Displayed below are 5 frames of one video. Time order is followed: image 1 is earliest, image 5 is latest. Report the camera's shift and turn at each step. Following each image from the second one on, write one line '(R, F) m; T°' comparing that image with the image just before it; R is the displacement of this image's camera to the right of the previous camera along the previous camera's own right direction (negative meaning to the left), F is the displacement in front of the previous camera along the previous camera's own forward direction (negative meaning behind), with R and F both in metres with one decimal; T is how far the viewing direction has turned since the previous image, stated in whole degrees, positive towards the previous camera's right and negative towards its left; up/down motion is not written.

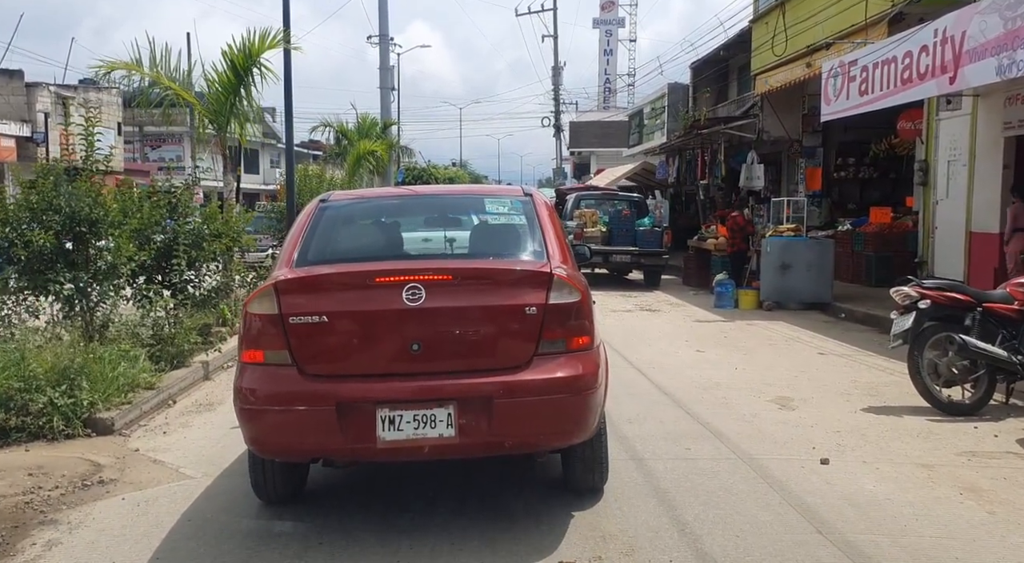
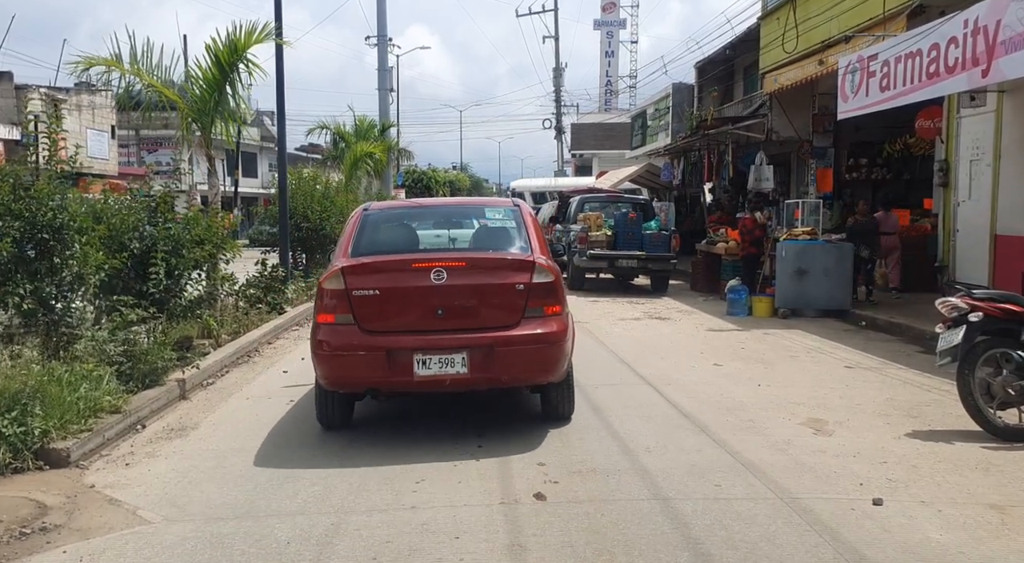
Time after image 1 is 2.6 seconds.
(0.0, +0.6) m; 0°
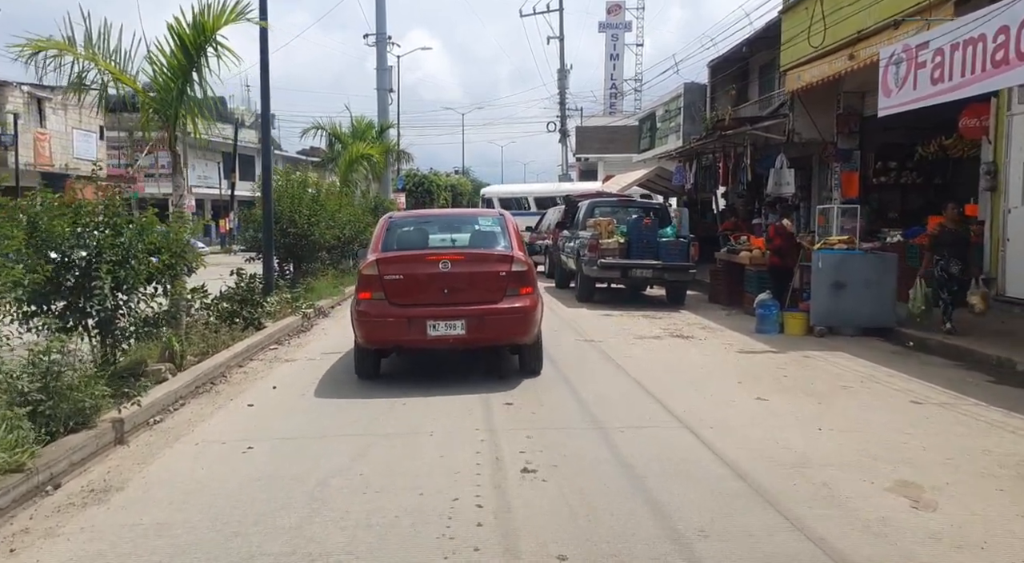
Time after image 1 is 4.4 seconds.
(0.0, +1.2) m; 0°
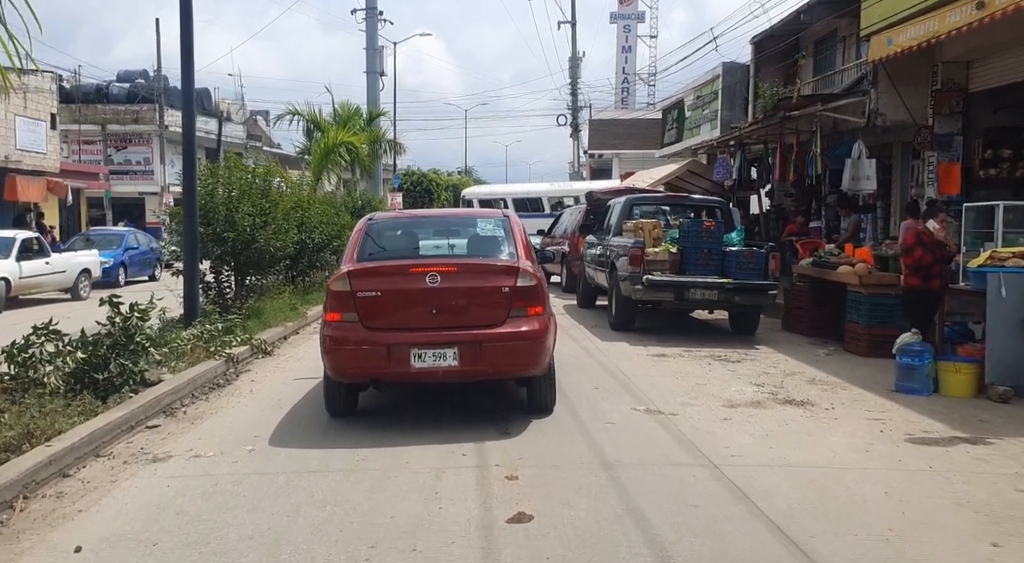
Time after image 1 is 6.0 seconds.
(-0.1, +3.7) m; 0°
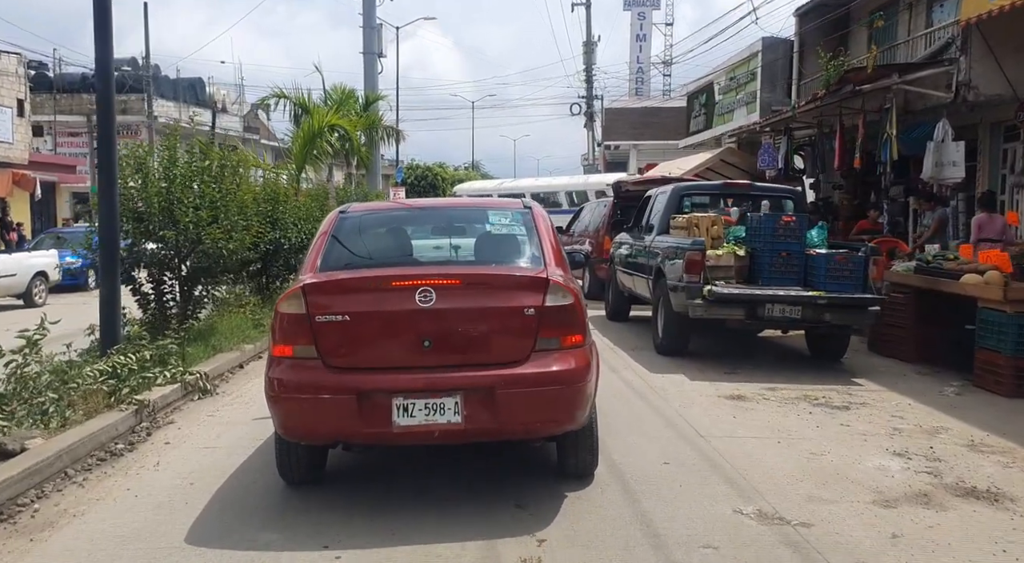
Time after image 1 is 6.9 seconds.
(-0.1, +2.4) m; -1°
